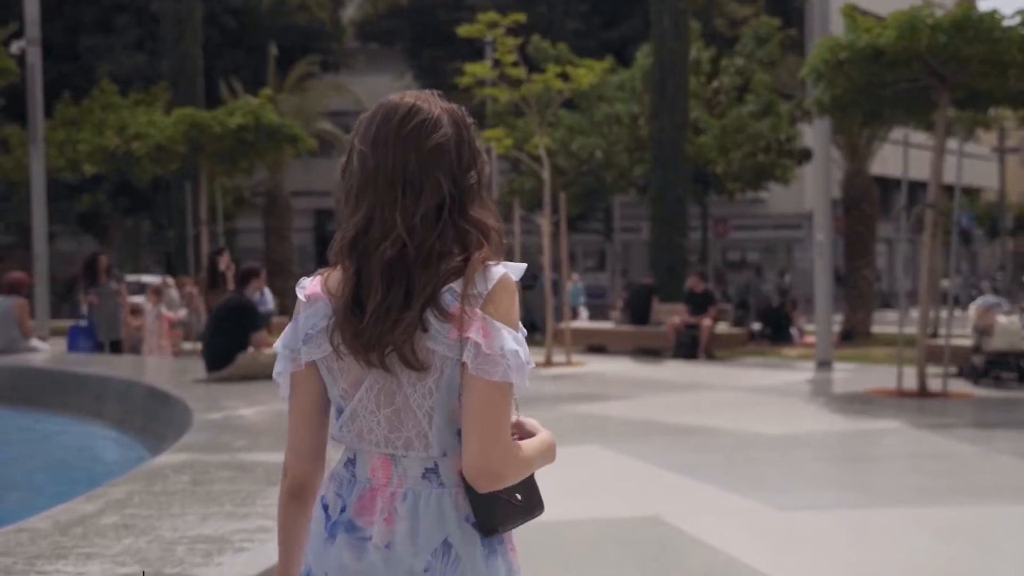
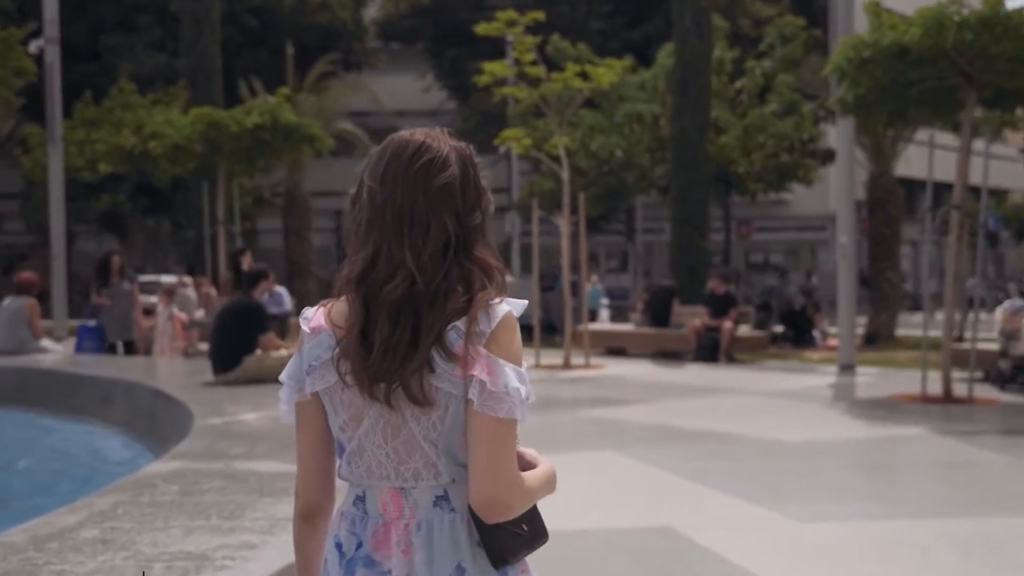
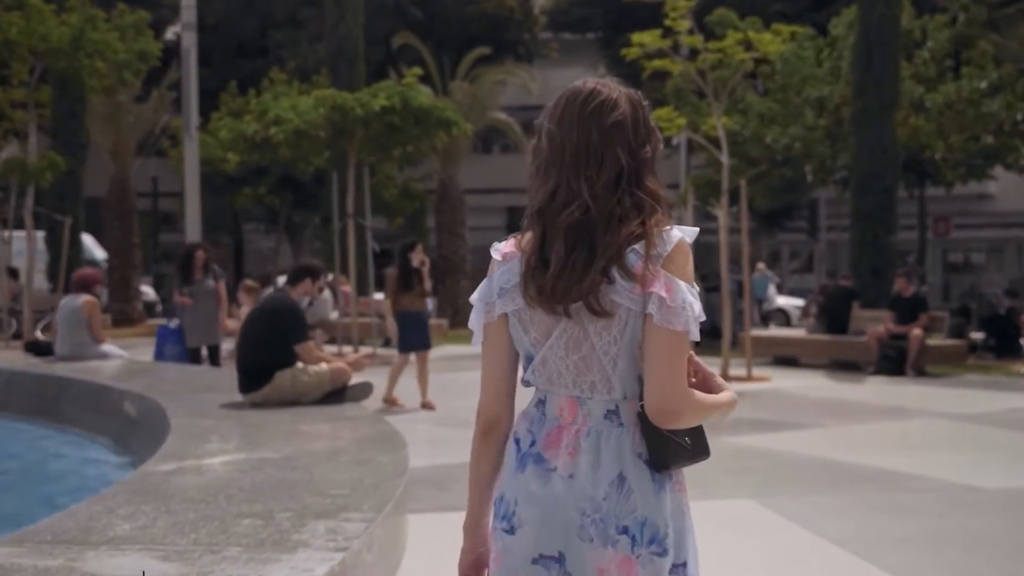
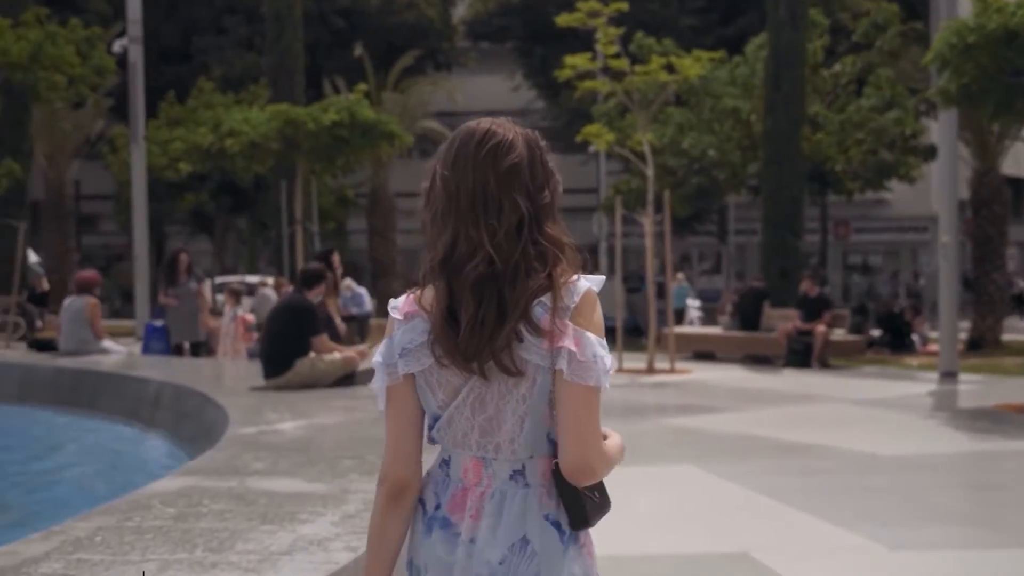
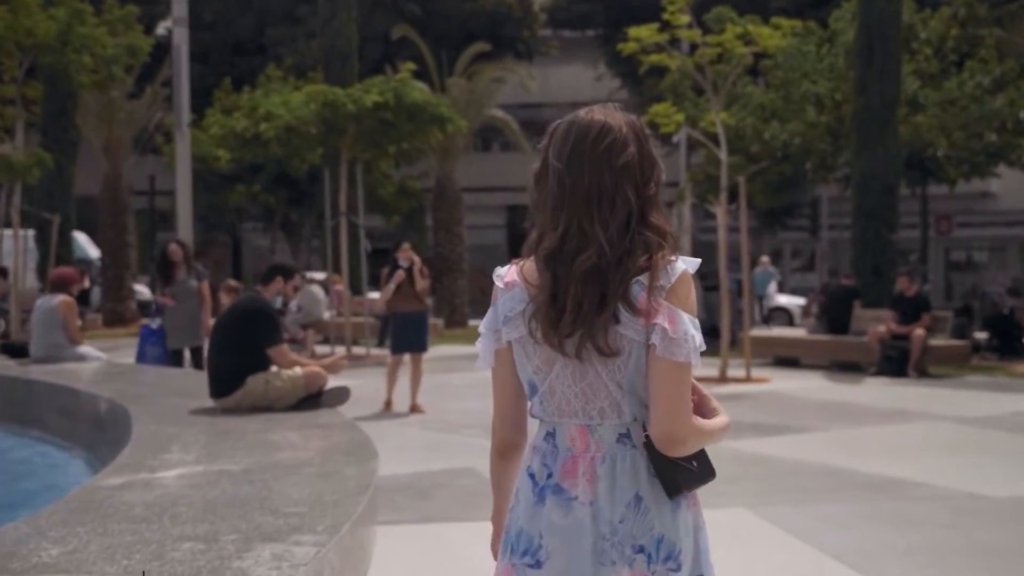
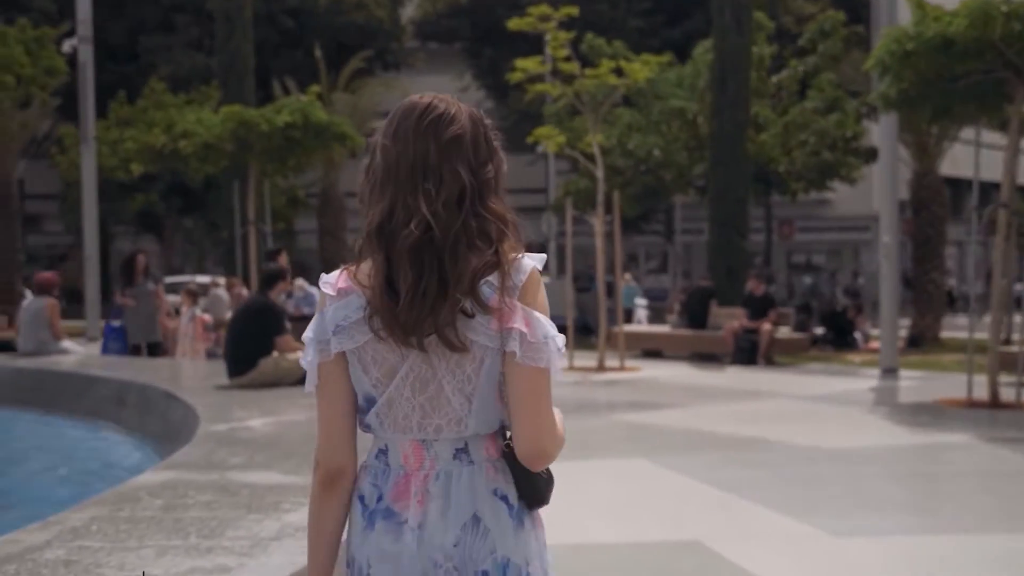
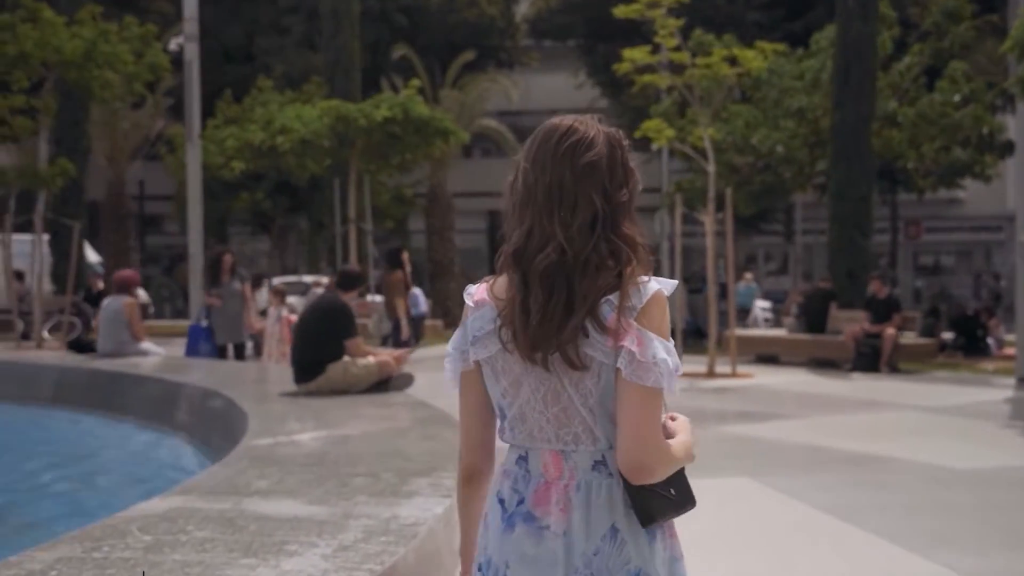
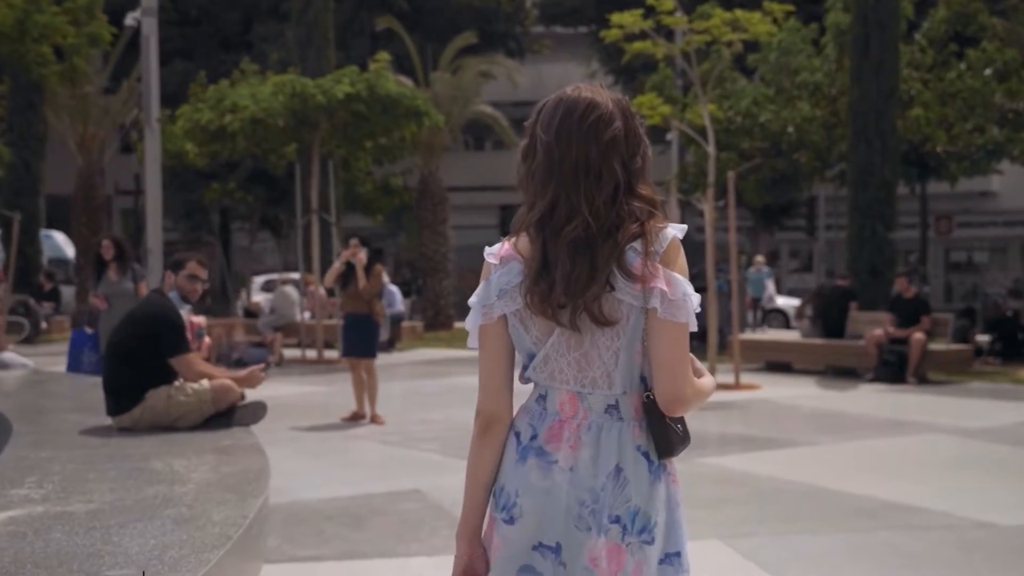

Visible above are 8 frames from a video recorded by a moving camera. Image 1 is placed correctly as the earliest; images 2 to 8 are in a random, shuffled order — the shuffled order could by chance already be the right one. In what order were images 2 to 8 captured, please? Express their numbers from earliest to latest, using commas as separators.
2, 6, 4, 7, 3, 5, 8
